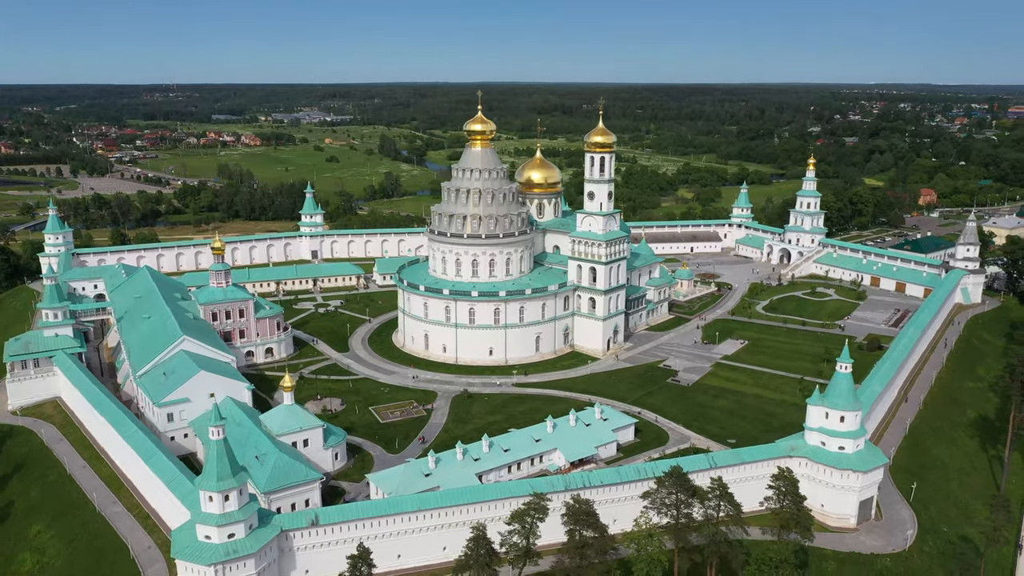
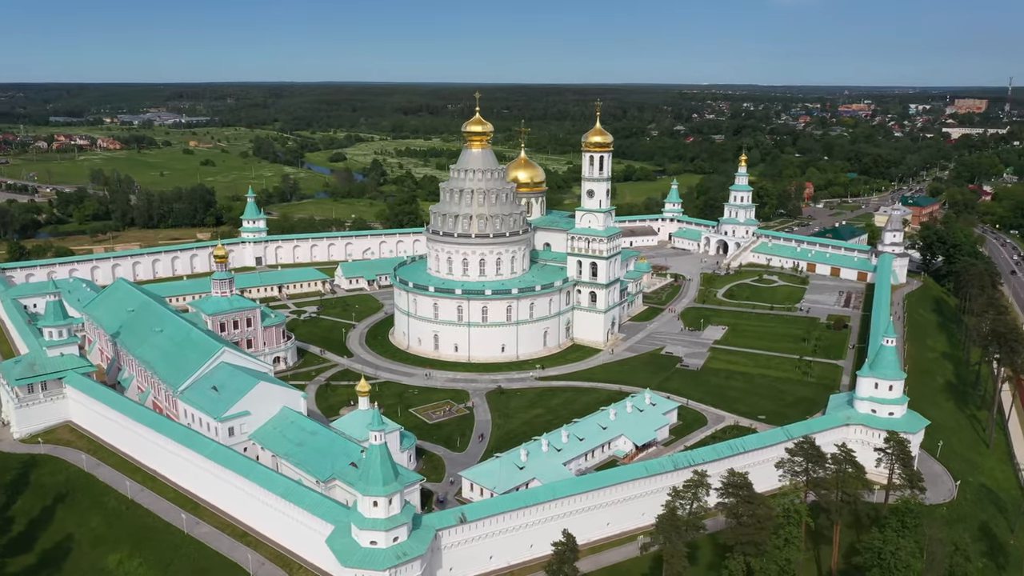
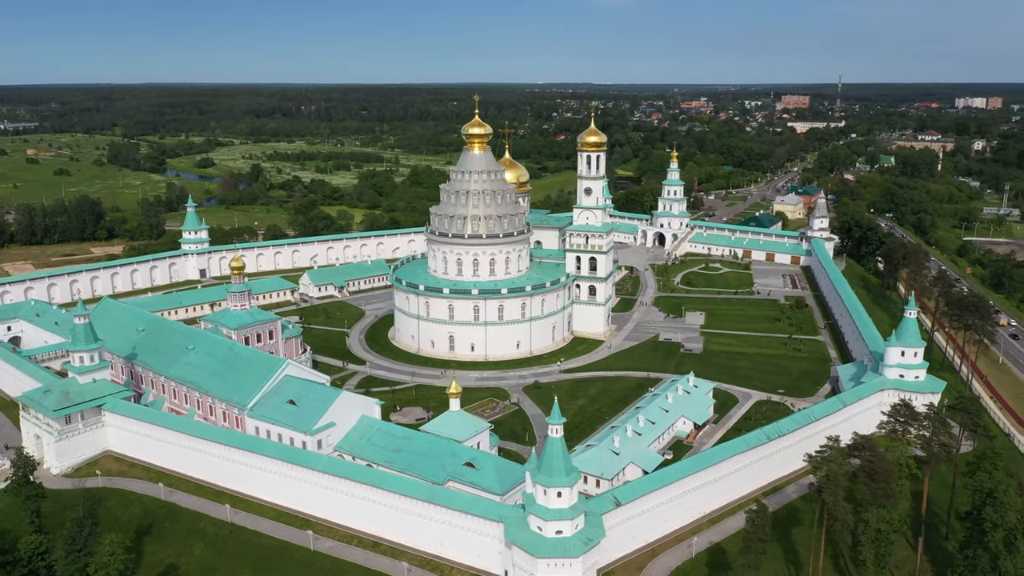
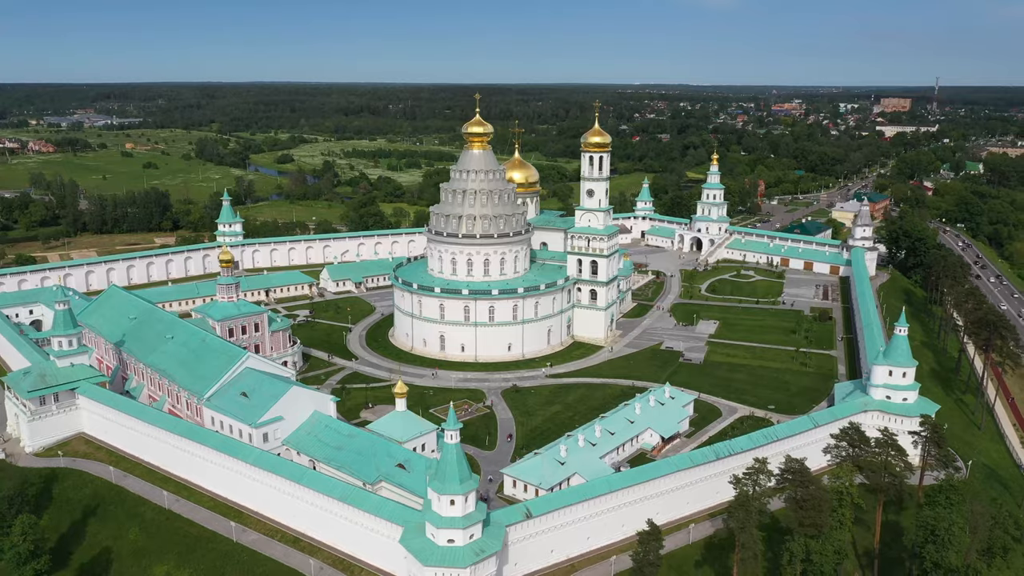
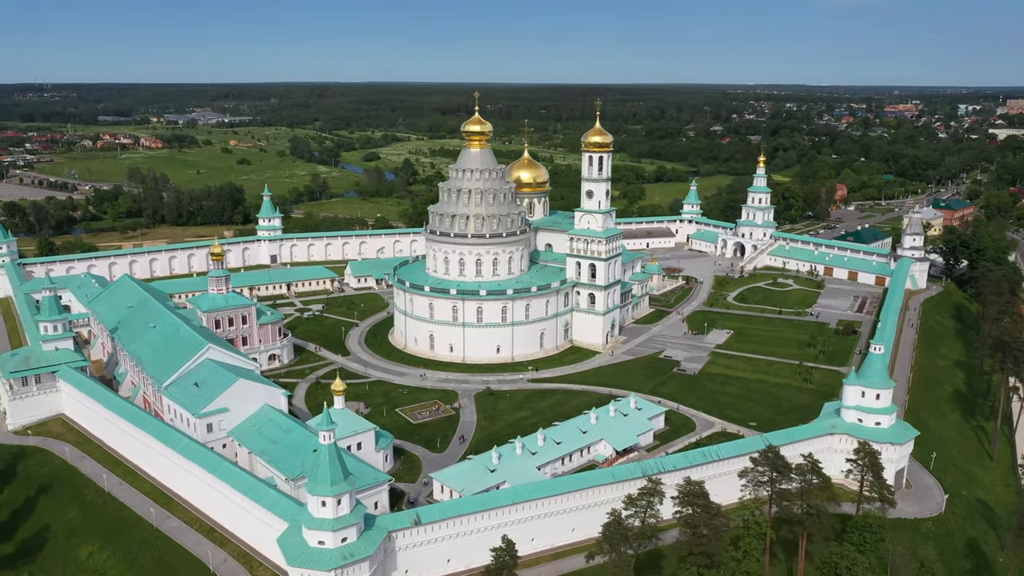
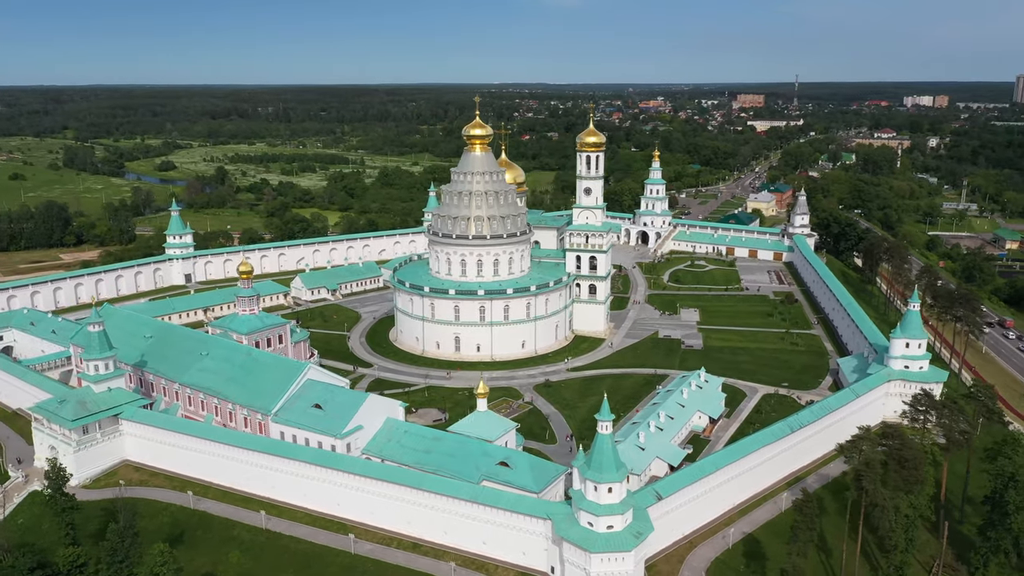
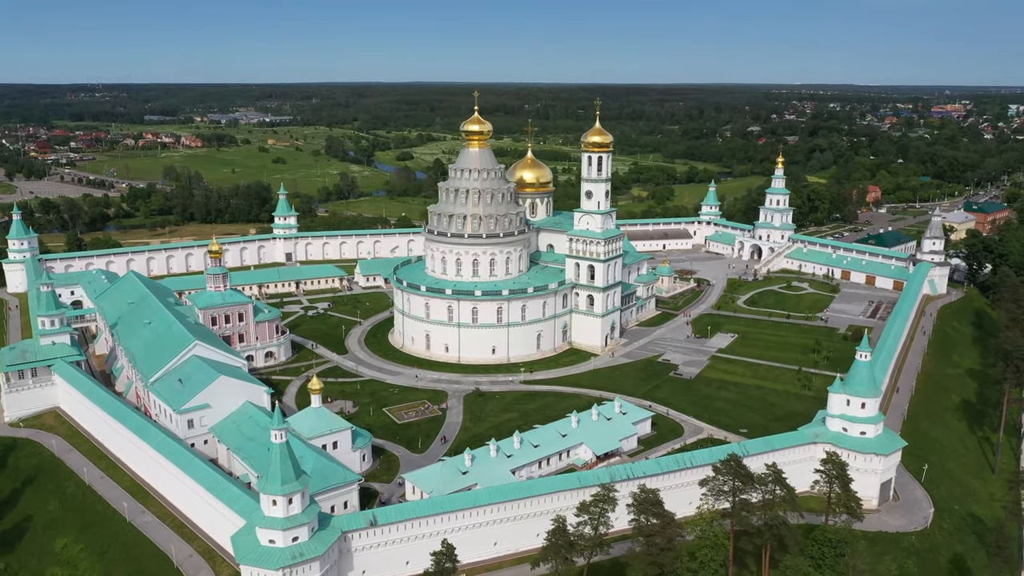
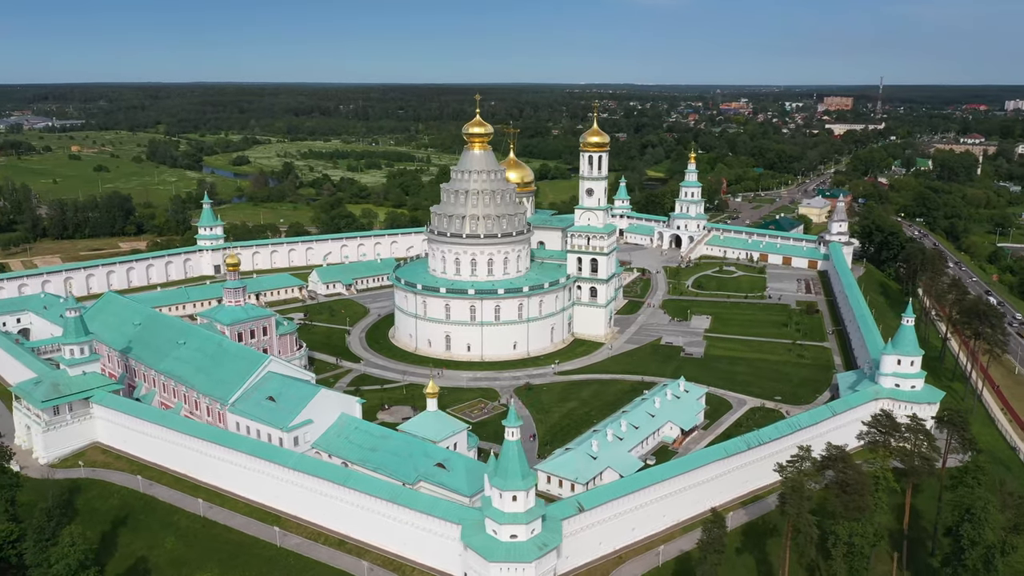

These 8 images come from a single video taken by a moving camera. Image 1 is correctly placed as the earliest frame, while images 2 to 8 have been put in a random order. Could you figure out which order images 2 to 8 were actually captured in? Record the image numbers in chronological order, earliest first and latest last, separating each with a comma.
7, 5, 2, 4, 8, 3, 6
